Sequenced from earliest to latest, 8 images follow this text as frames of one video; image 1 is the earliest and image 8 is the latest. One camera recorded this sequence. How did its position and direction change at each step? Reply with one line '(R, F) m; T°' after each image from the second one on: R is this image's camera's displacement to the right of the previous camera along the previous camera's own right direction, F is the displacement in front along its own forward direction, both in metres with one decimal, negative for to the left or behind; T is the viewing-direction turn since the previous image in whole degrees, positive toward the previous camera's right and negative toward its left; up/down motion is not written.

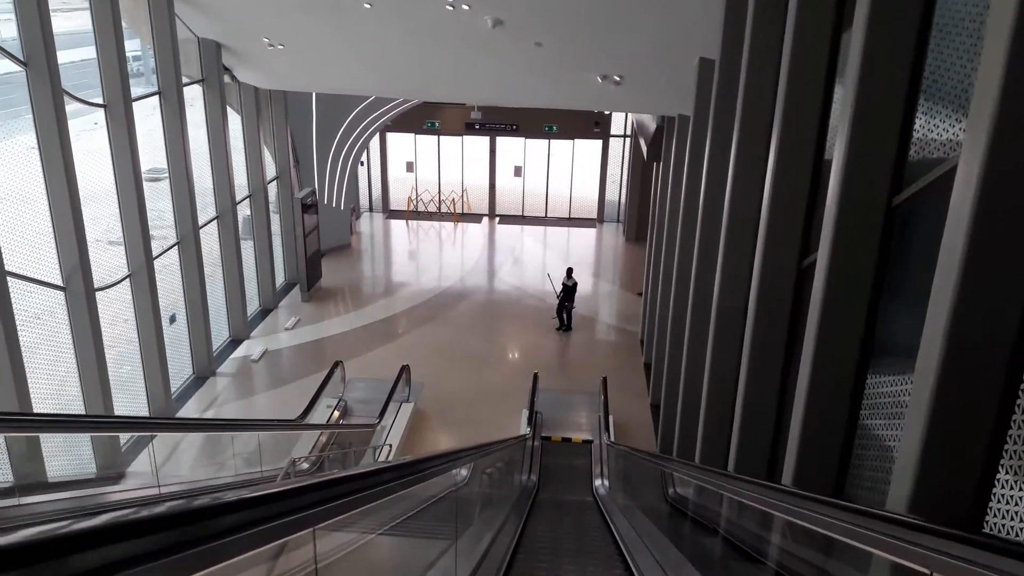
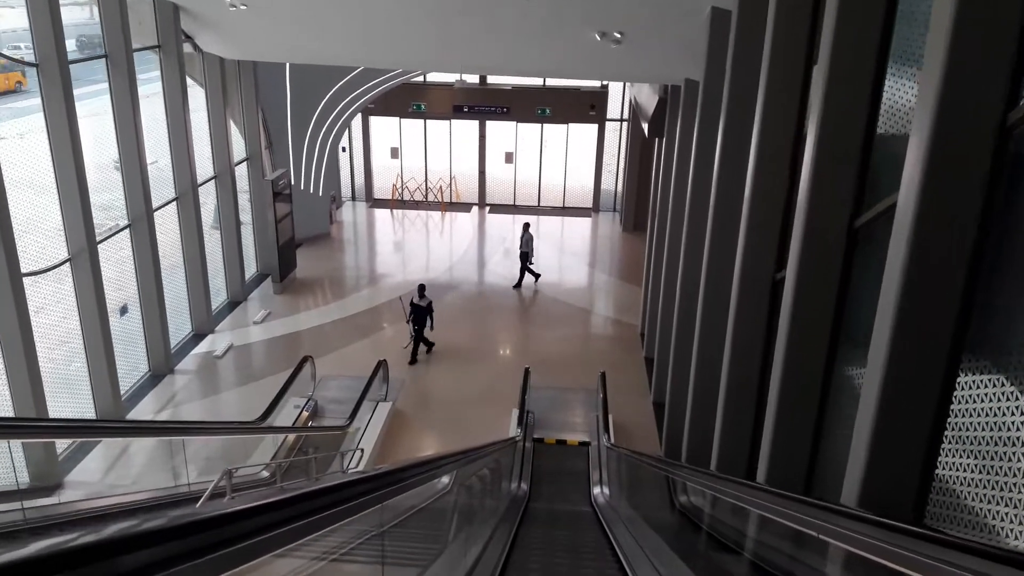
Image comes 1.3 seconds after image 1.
(+0.1, +1.0) m; 0°
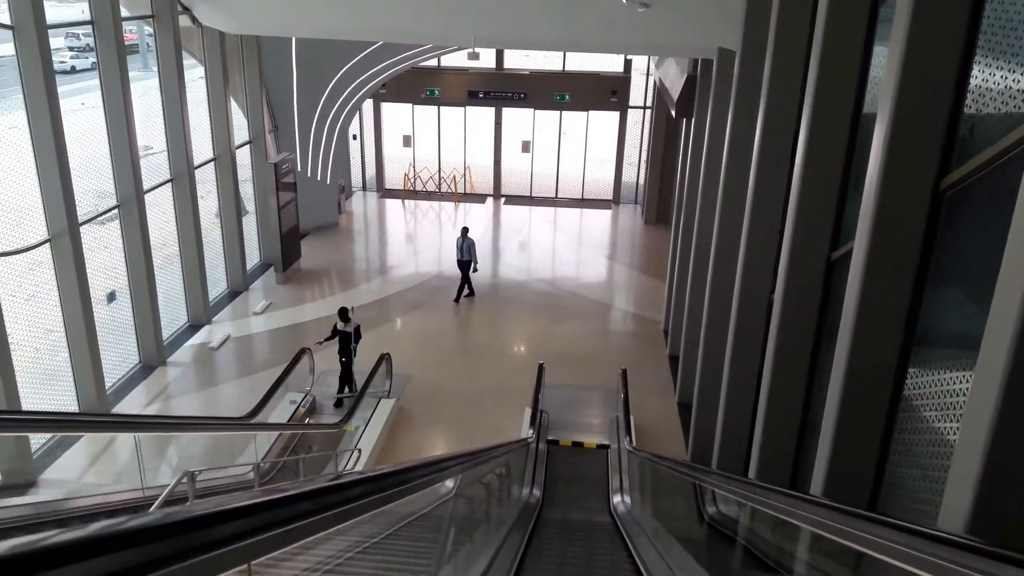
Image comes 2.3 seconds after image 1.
(0.0, +0.7) m; -1°
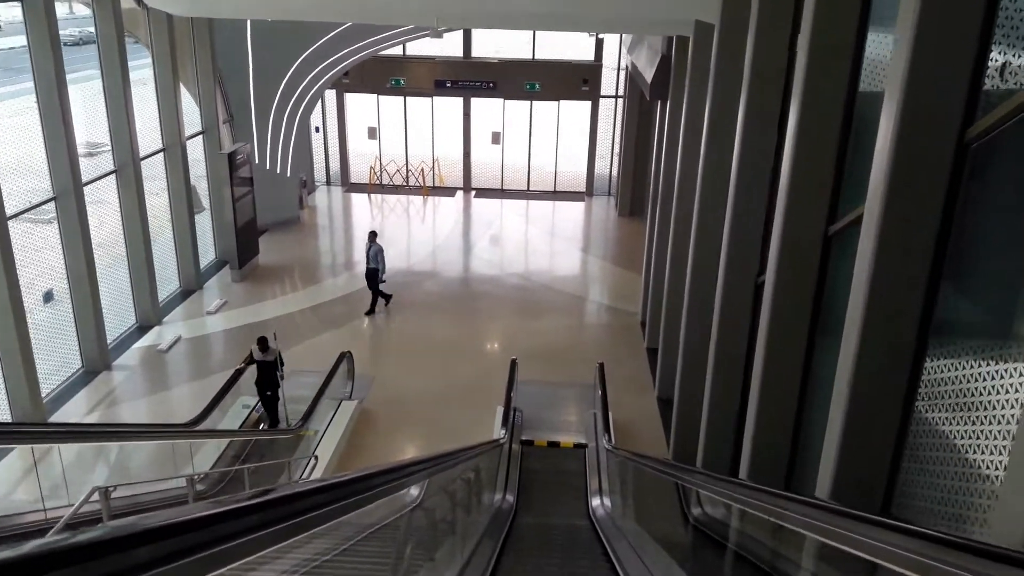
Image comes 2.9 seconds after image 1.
(+0.1, +0.5) m; +2°
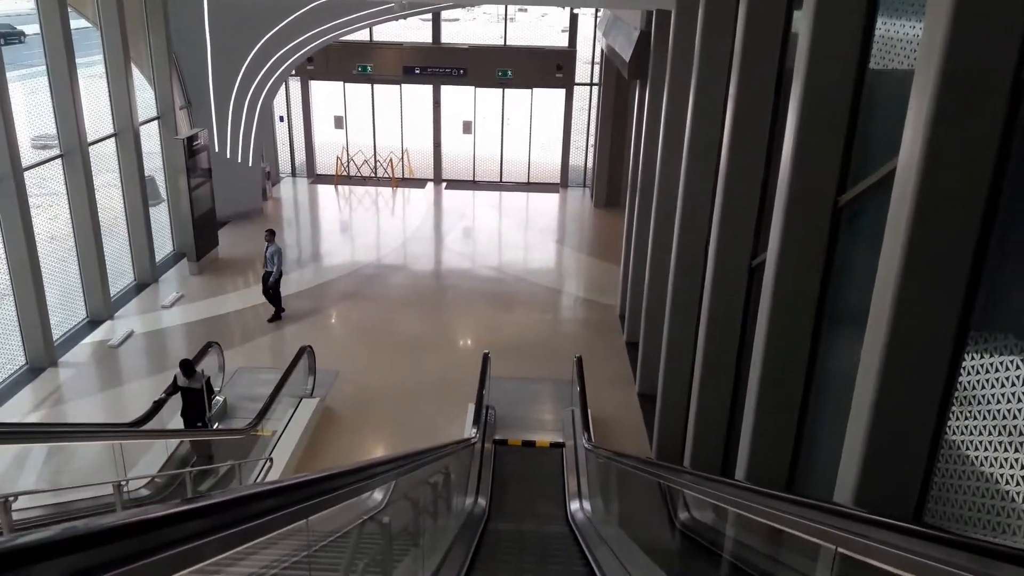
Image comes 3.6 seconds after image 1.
(0.0, +0.5) m; +2°
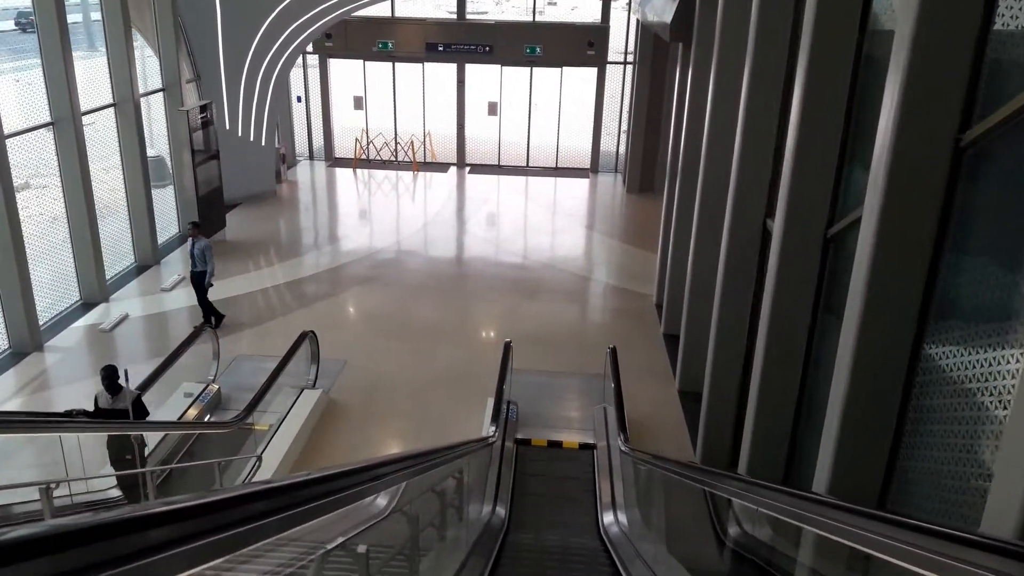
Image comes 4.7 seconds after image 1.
(0.0, +0.8) m; -2°
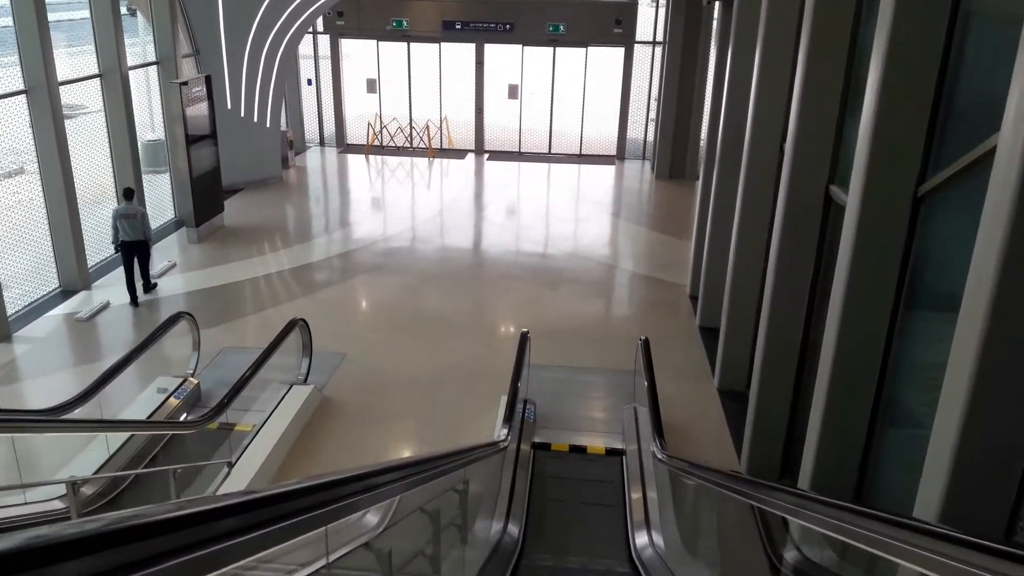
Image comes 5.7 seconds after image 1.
(0.0, +0.8) m; -1°
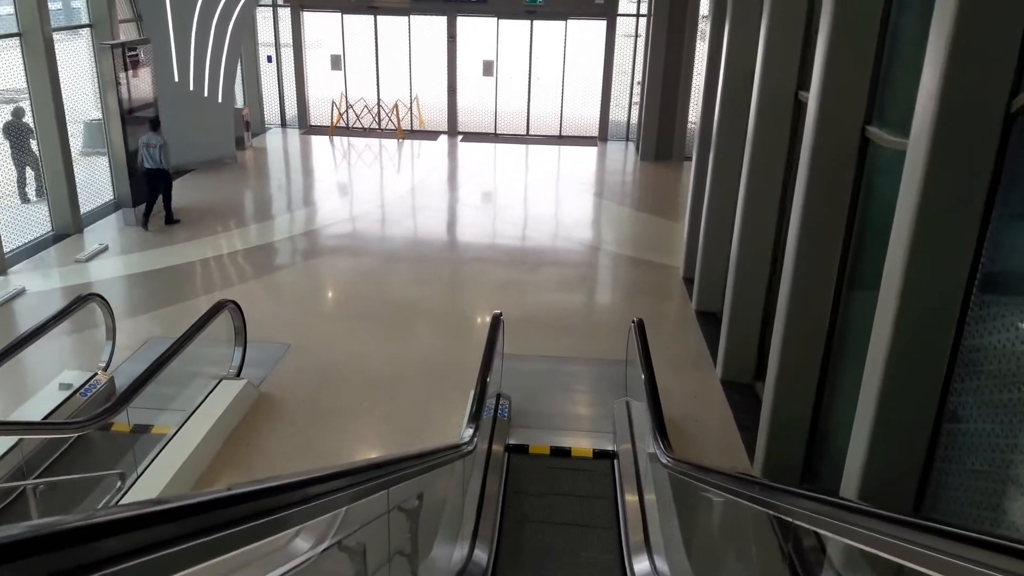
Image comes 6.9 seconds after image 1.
(+0.1, +0.8) m; +1°
